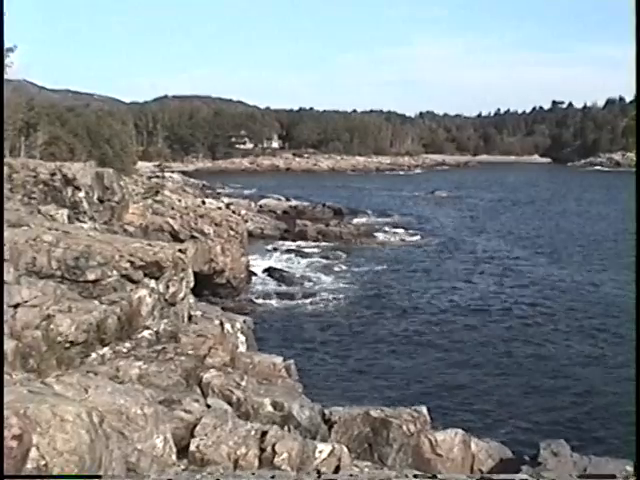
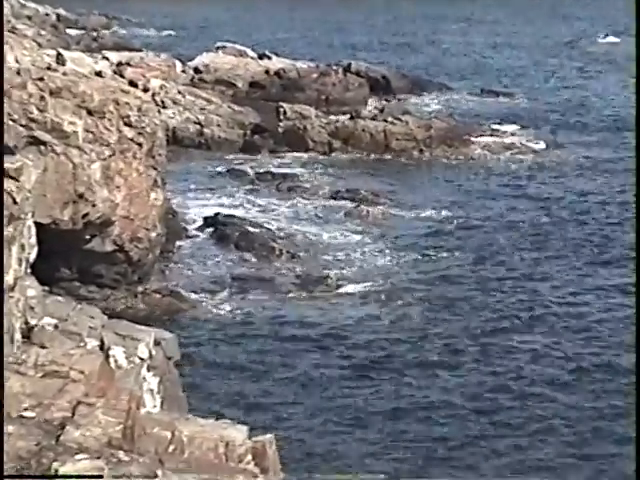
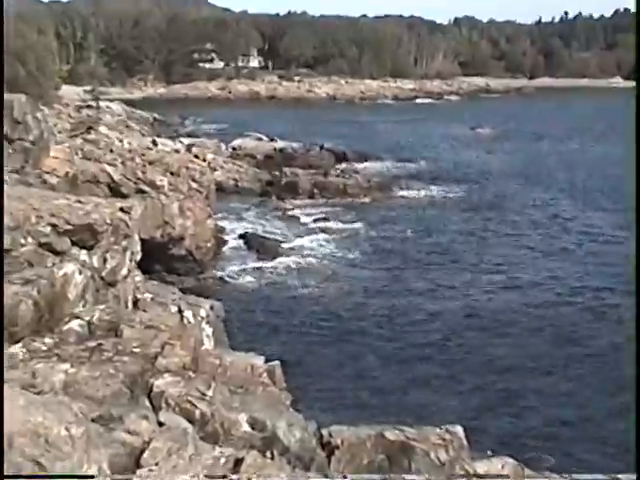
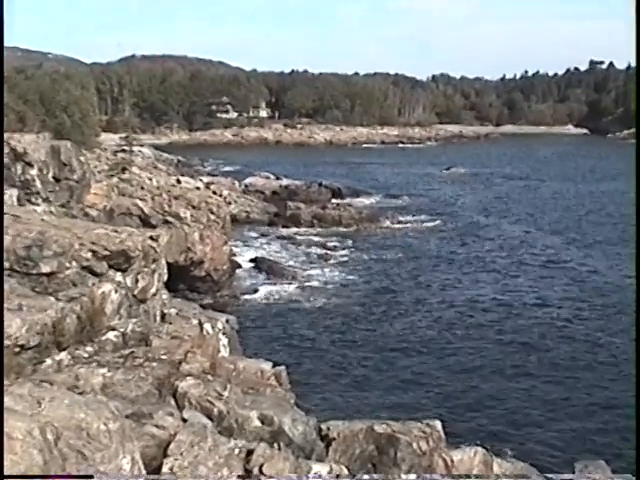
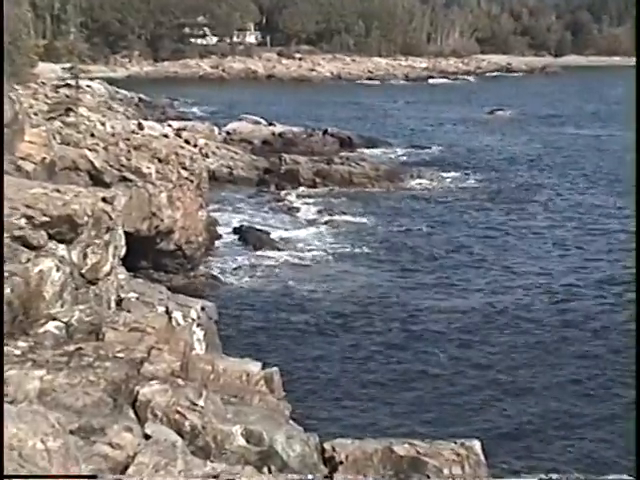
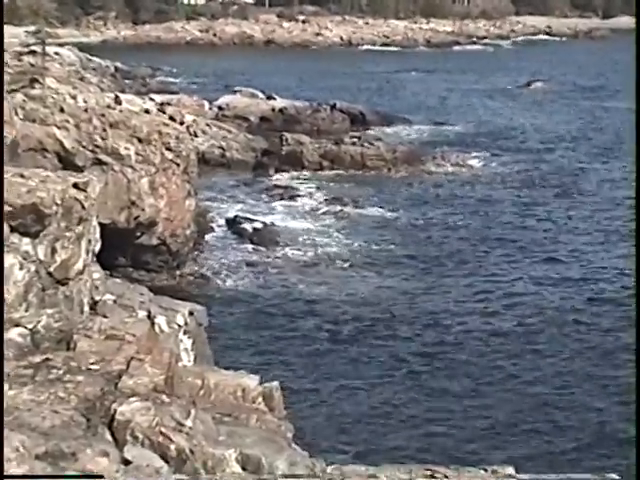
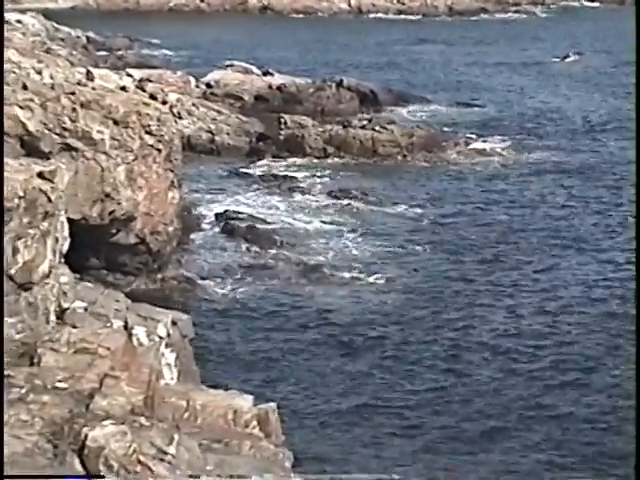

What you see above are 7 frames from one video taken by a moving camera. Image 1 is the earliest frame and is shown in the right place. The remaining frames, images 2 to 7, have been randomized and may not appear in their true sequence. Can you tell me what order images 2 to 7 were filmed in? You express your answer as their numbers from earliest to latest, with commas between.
4, 3, 5, 6, 7, 2
